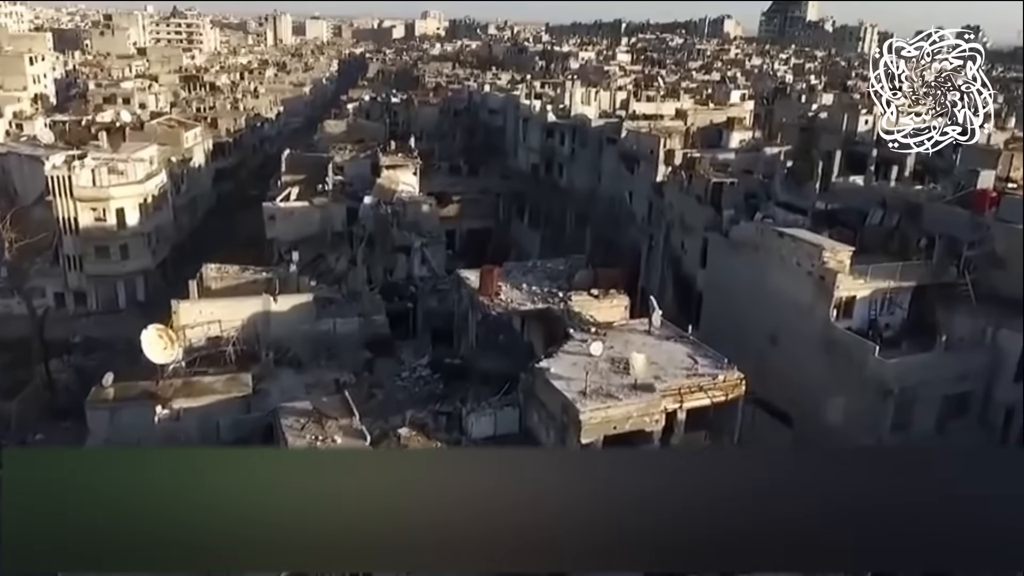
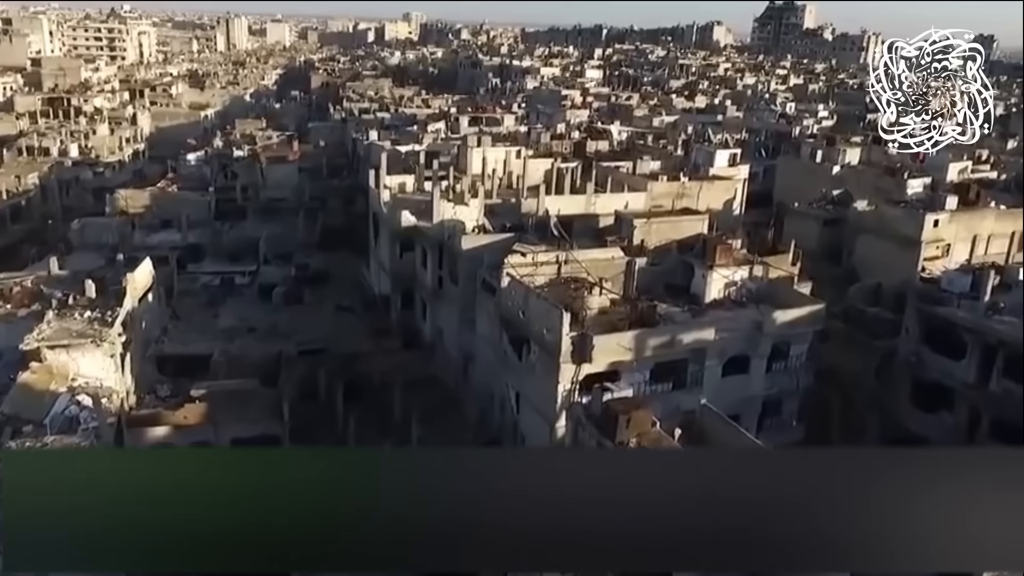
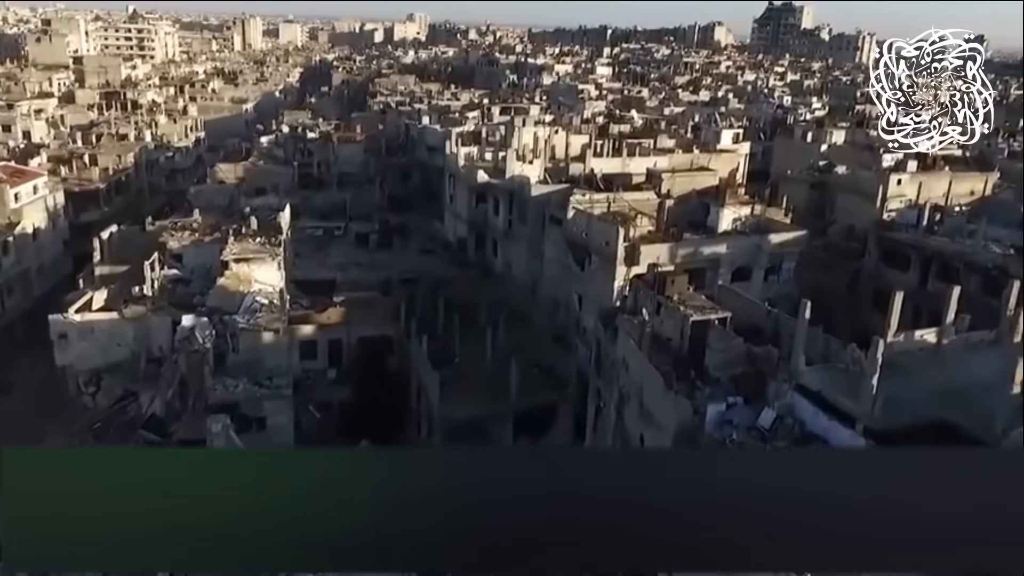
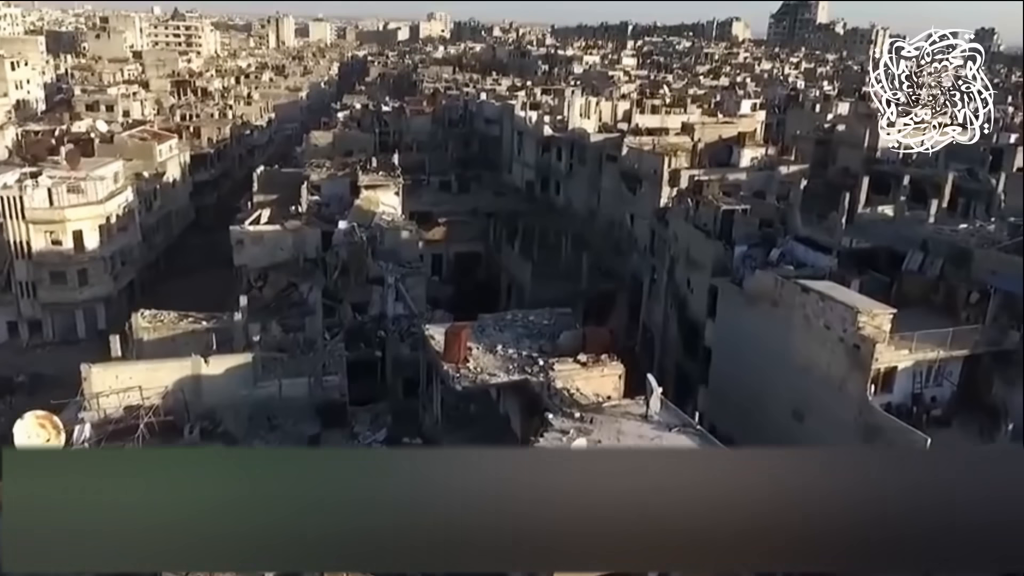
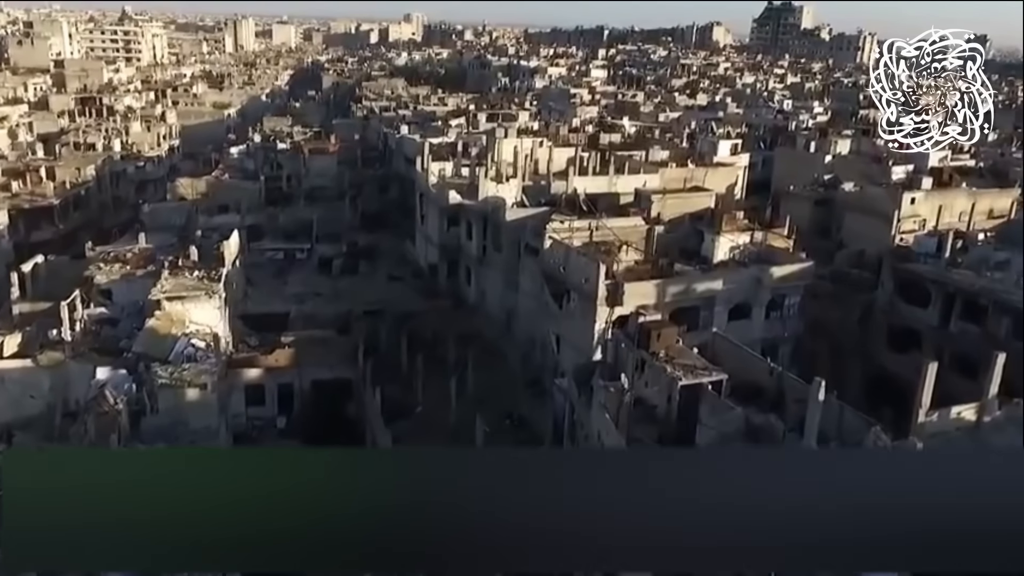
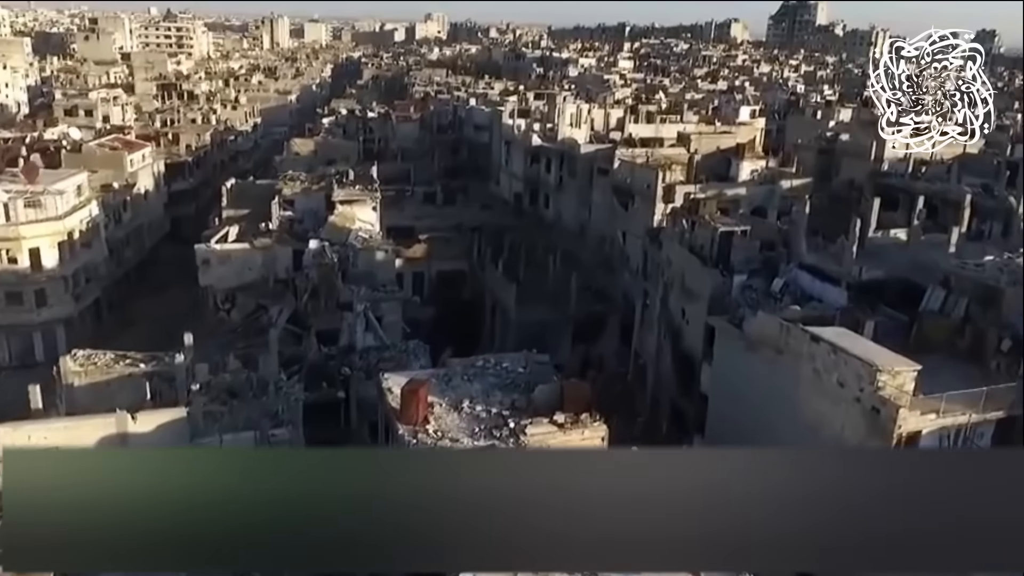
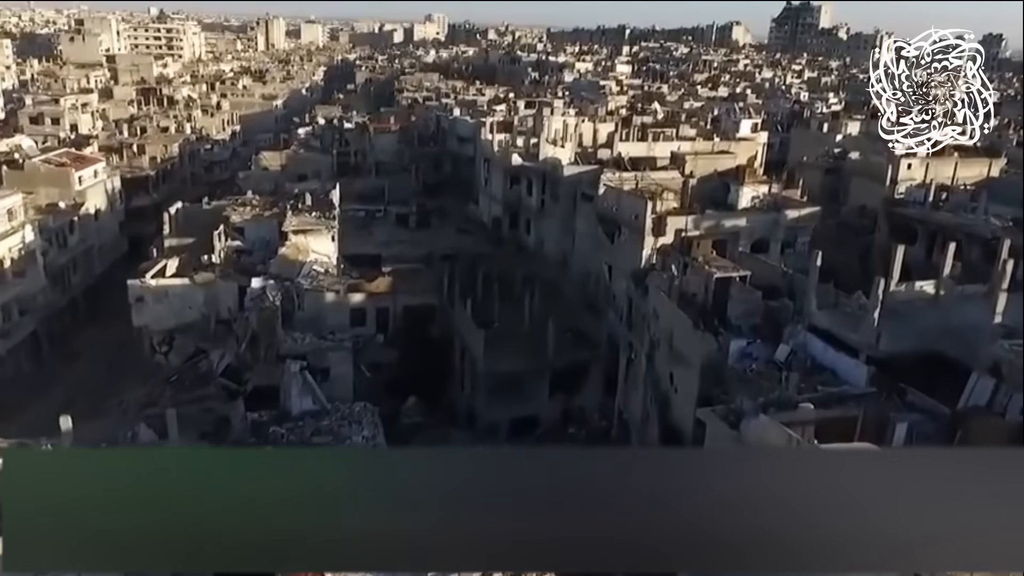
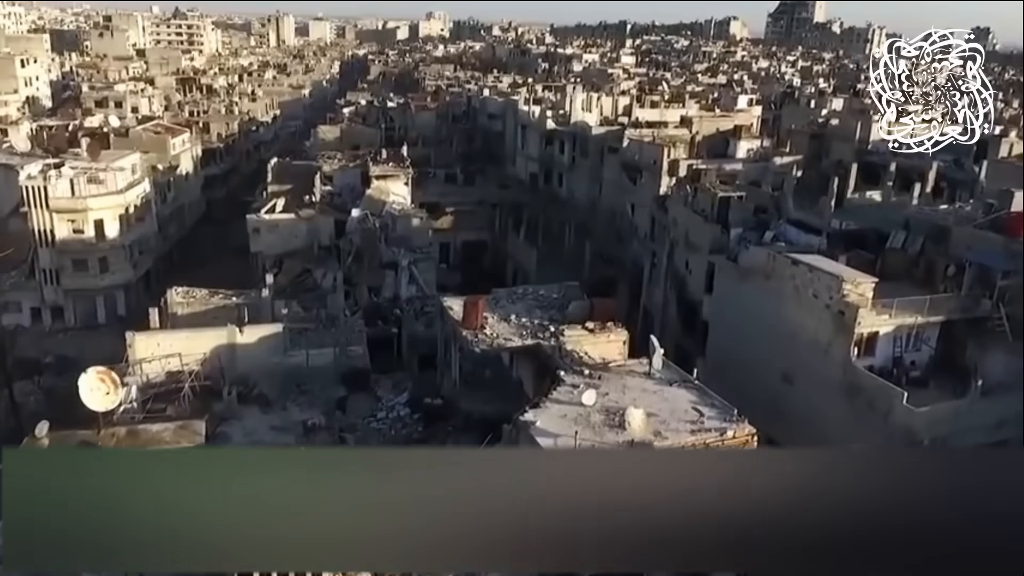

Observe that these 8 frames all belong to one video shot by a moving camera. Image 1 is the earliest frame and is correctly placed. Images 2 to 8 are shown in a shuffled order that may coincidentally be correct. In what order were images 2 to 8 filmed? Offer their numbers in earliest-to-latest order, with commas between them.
8, 4, 6, 7, 3, 5, 2
